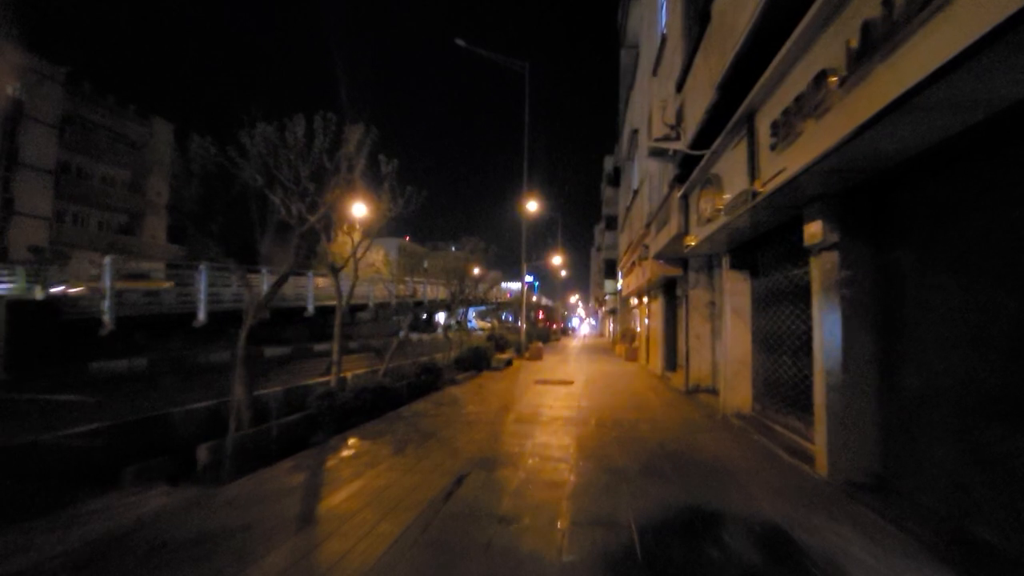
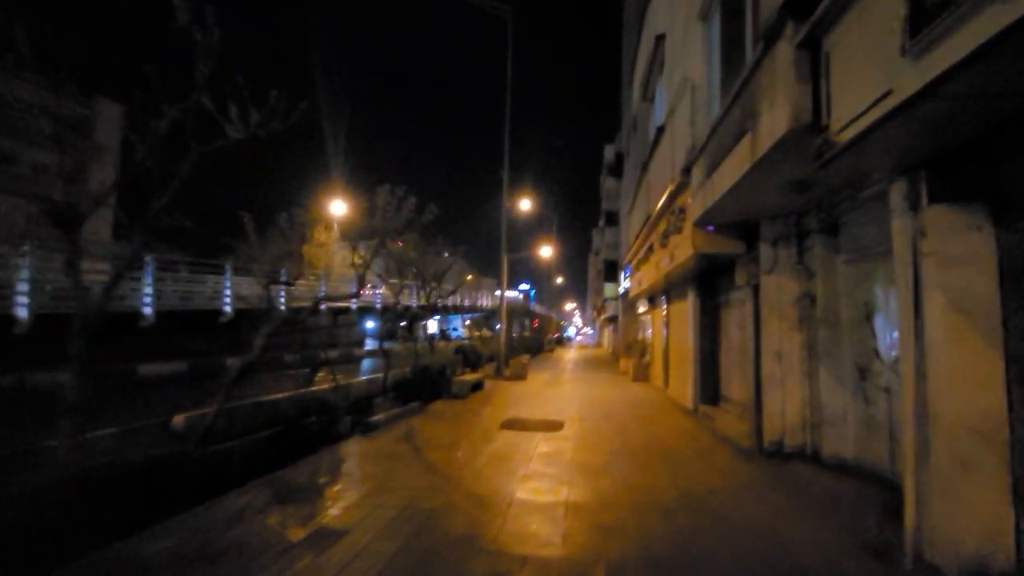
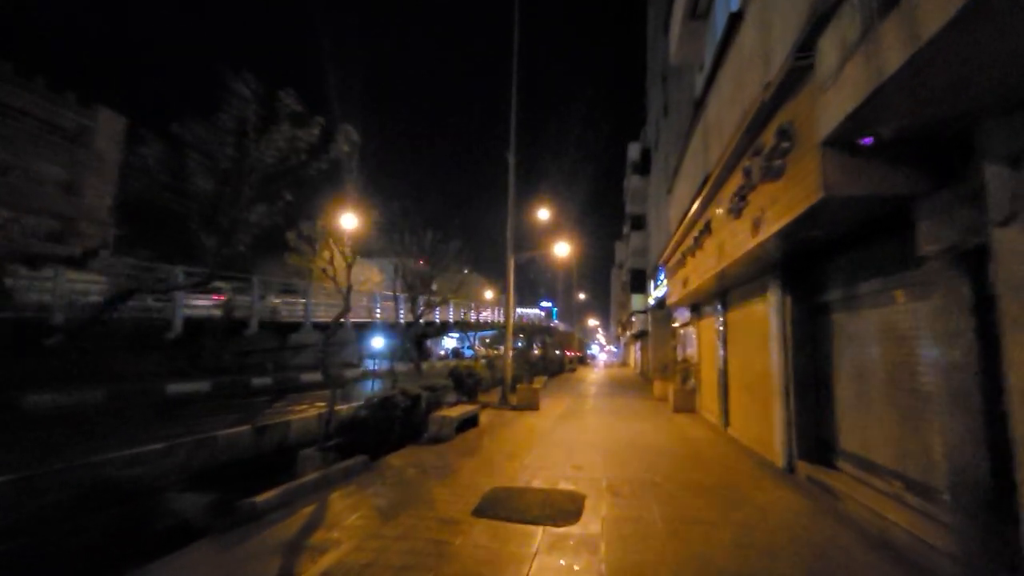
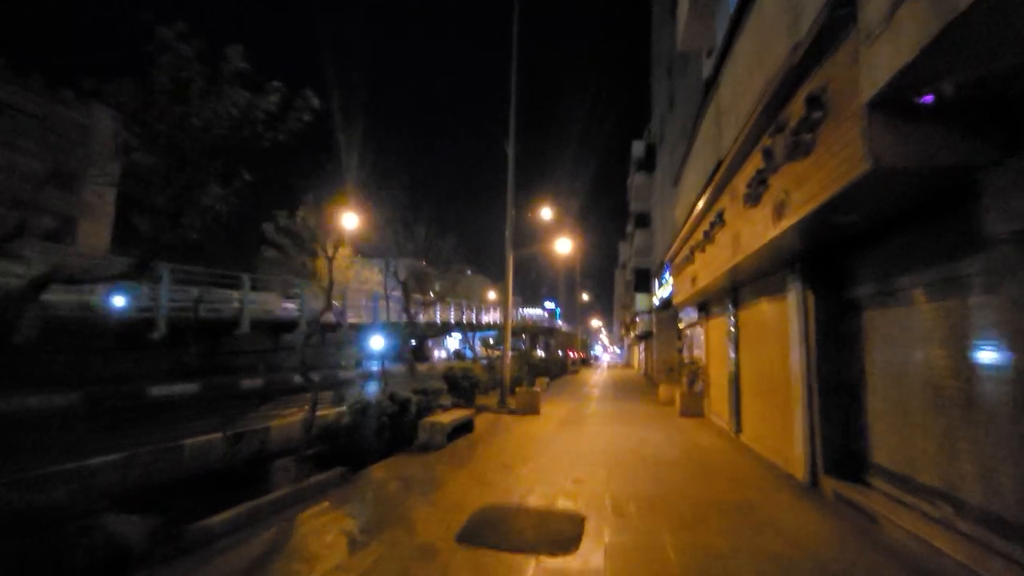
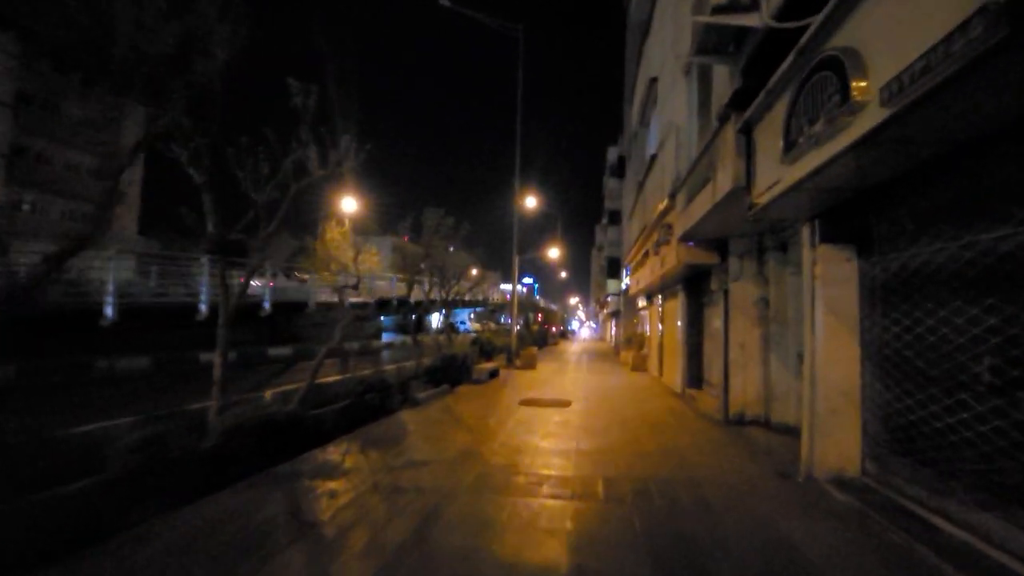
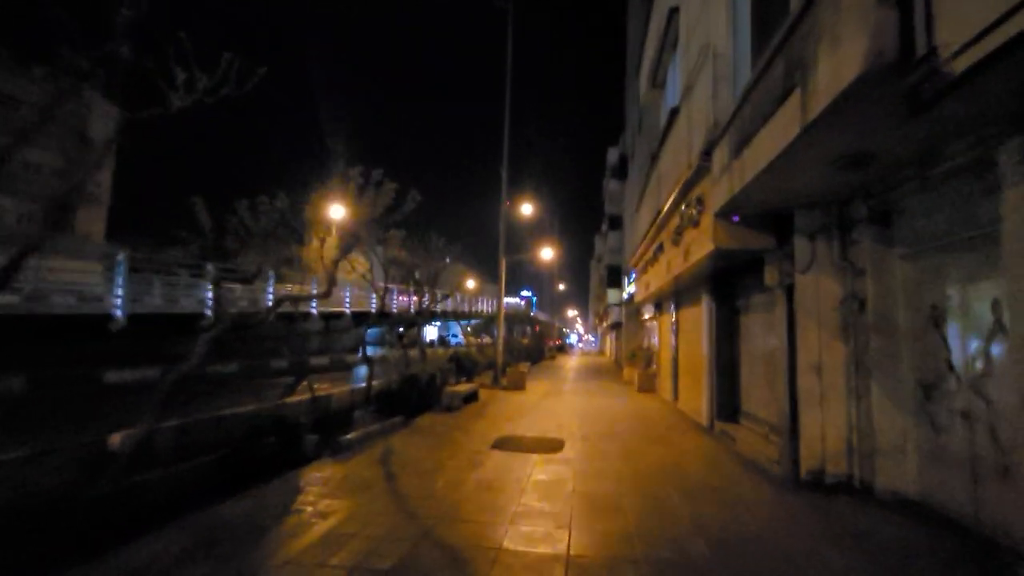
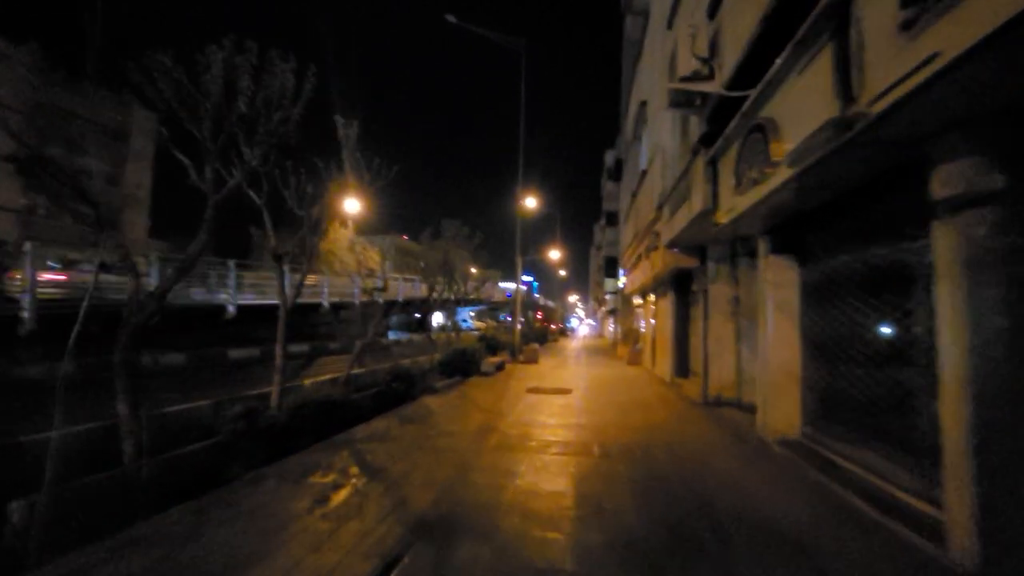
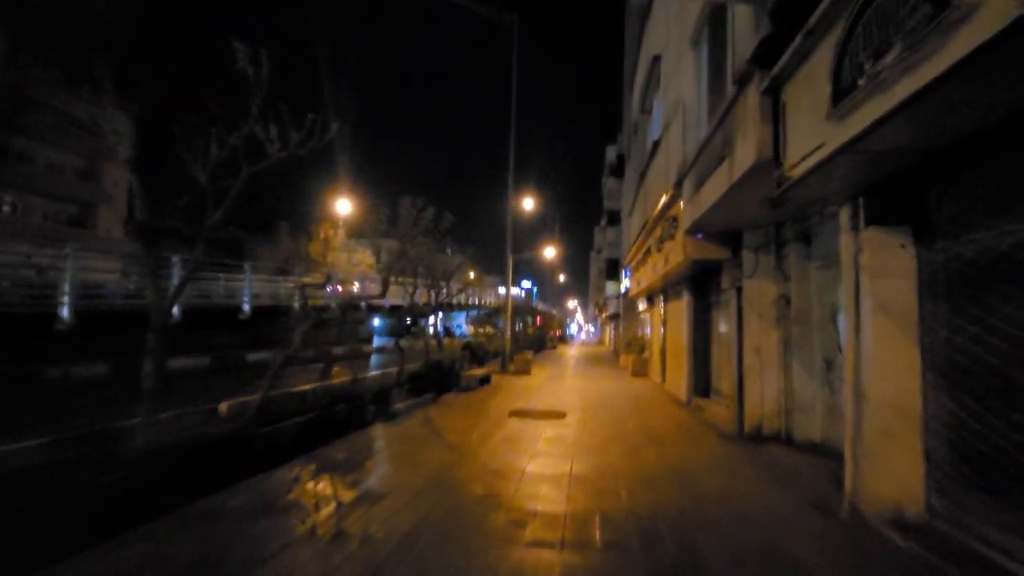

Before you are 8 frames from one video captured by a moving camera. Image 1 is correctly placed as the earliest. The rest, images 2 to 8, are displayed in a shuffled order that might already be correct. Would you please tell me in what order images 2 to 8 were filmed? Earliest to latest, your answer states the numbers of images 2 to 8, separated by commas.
7, 5, 8, 2, 6, 3, 4
